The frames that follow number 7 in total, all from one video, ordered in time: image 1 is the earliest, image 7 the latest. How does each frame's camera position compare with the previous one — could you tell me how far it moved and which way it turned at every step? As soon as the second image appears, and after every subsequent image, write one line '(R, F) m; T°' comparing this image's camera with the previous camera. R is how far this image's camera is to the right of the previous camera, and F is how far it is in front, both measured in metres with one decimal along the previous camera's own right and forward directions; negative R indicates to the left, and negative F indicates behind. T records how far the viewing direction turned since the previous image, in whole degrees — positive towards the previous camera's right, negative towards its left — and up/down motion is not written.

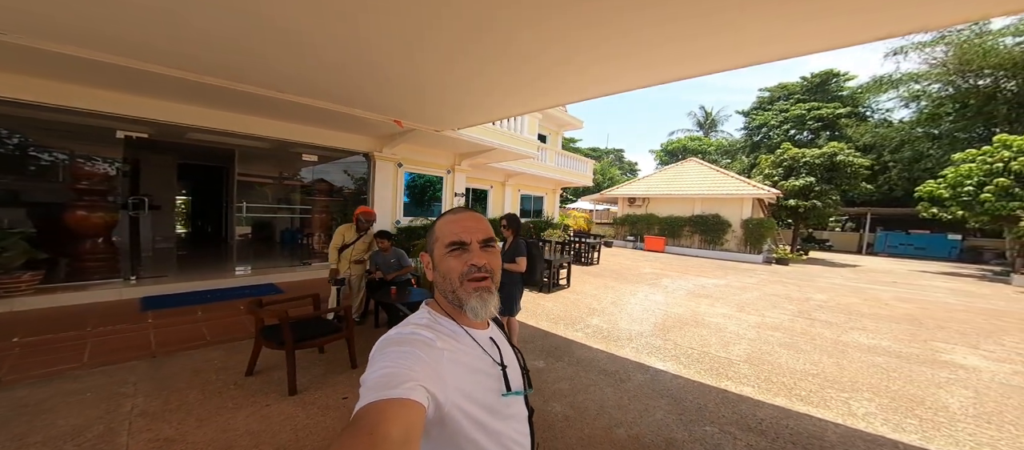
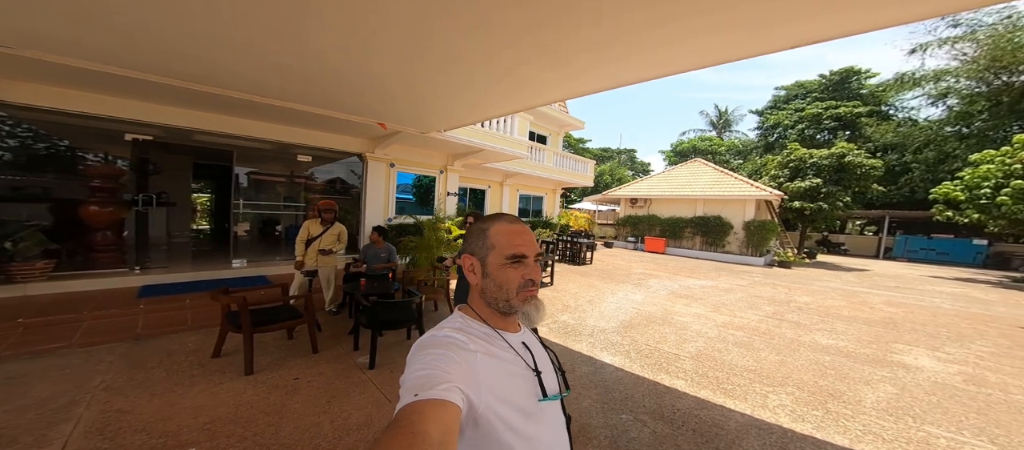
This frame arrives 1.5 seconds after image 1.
(+1.0, -0.3) m; -2°
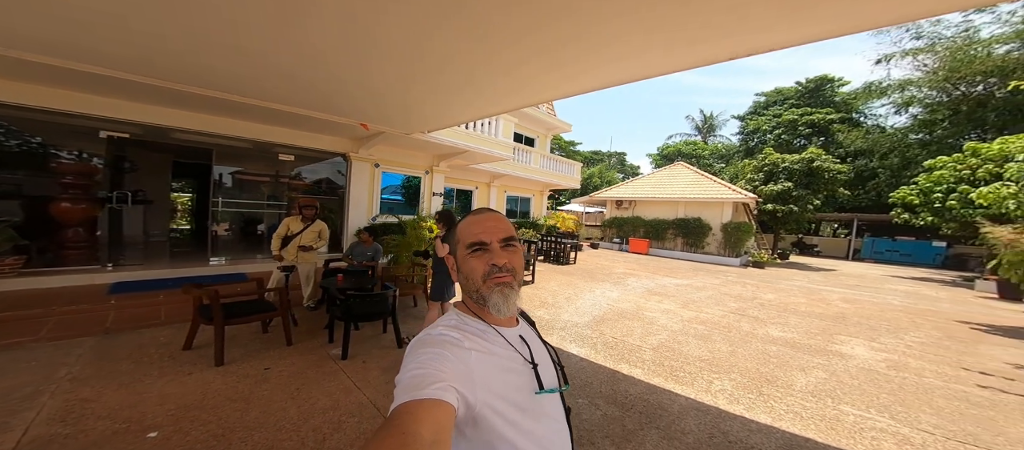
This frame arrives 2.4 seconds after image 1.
(+0.4, -0.2) m; +1°
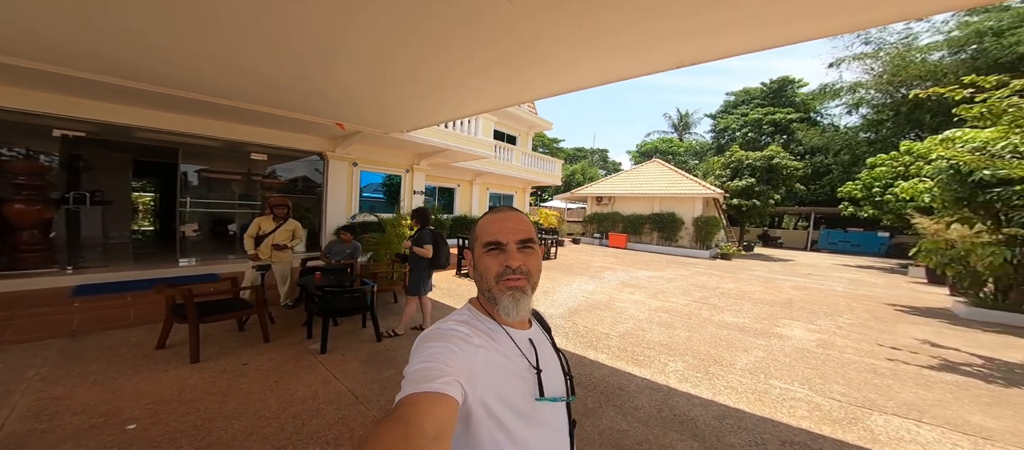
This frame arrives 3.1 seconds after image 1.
(+0.2, -0.3) m; +3°
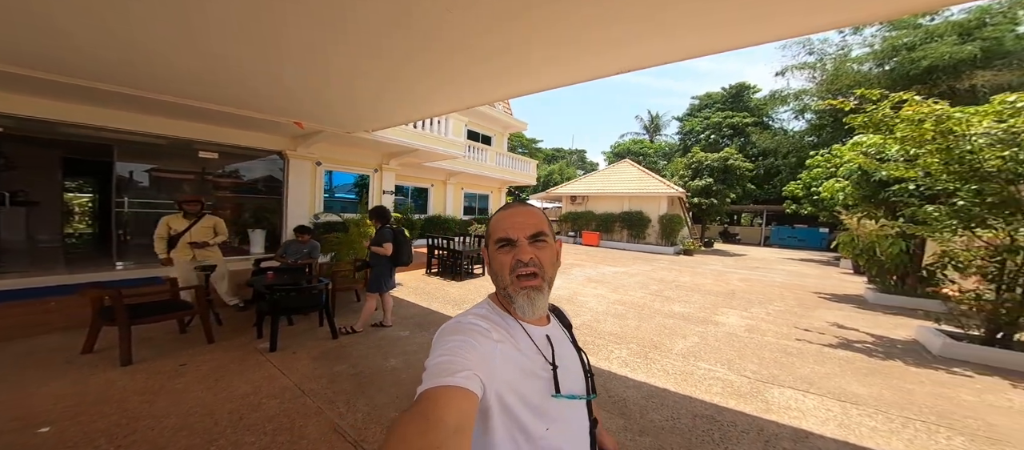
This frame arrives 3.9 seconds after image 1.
(+0.4, -0.2) m; +3°
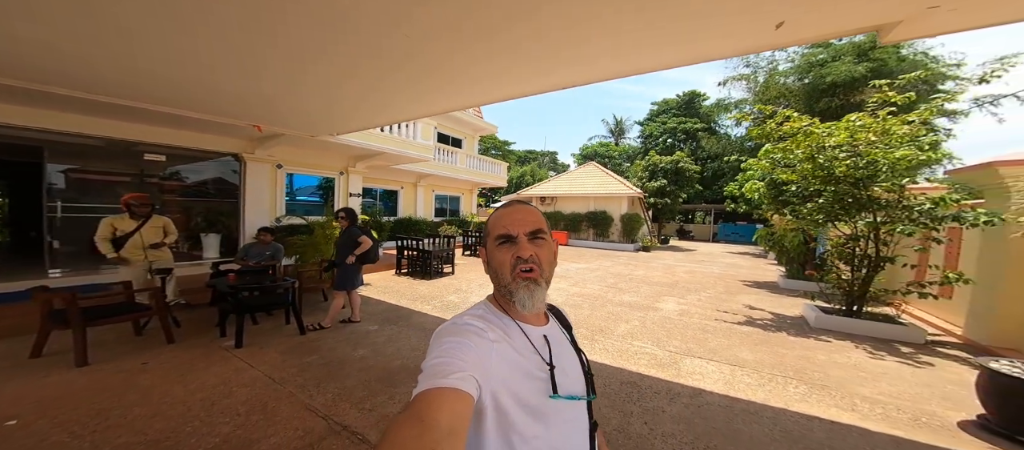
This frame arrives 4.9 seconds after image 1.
(+0.3, -0.5) m; +4°
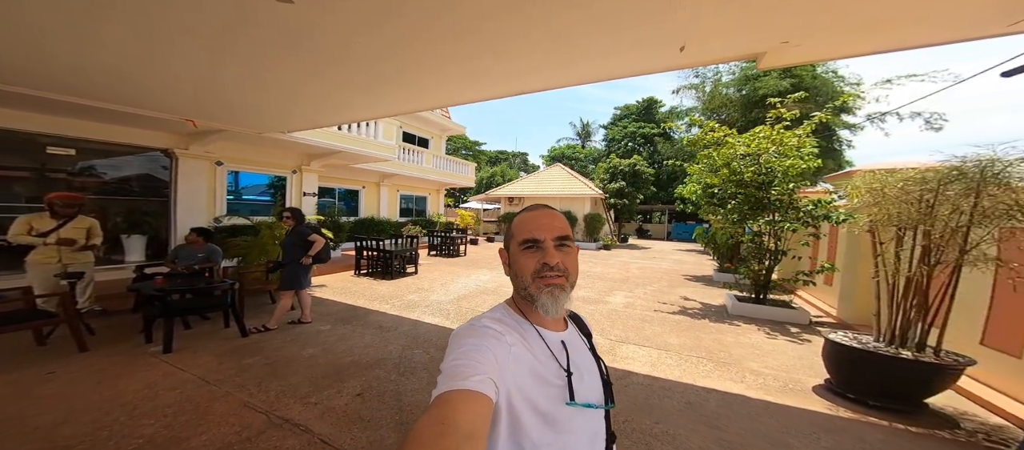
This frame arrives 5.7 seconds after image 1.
(+0.3, -0.2) m; +5°
